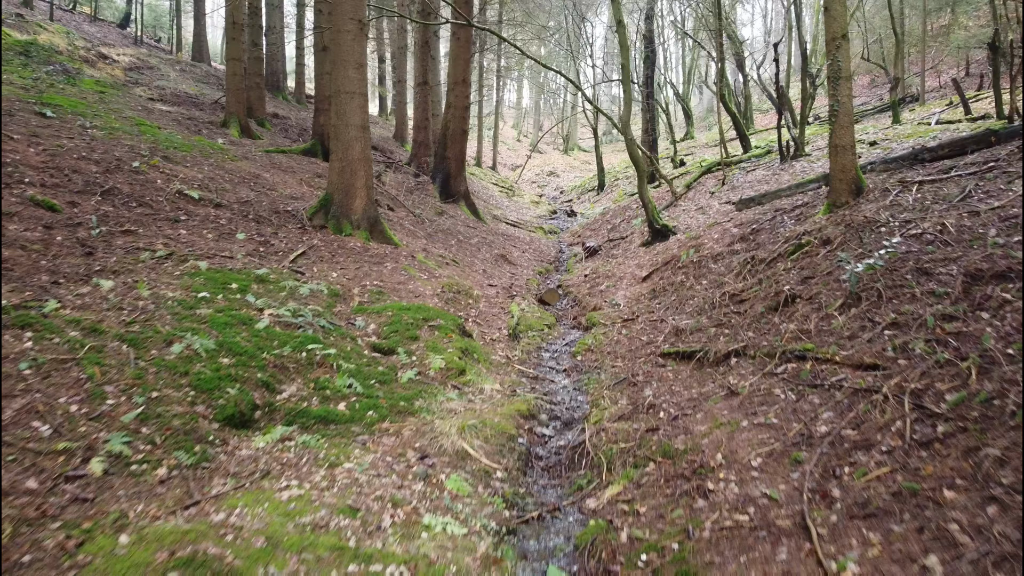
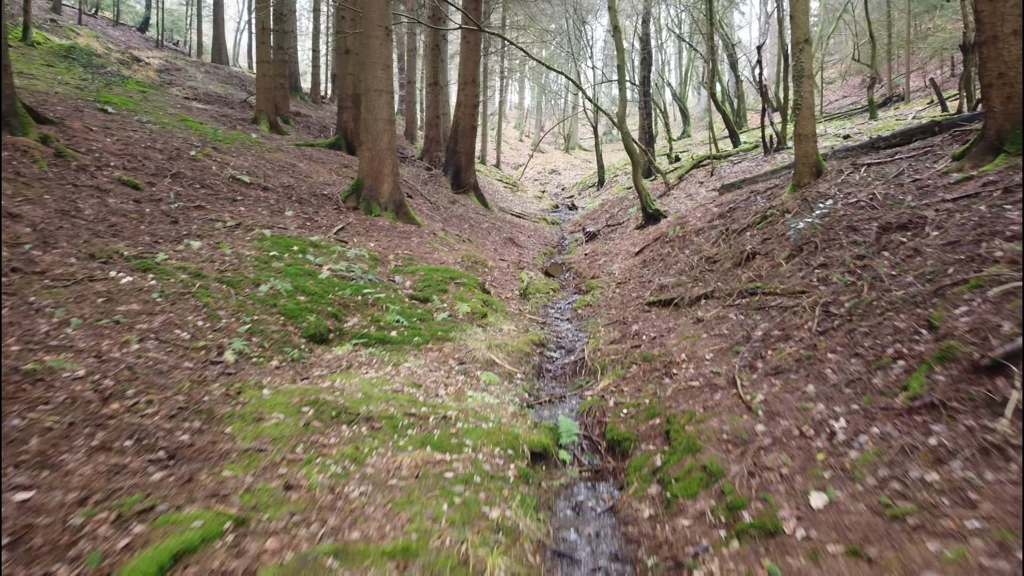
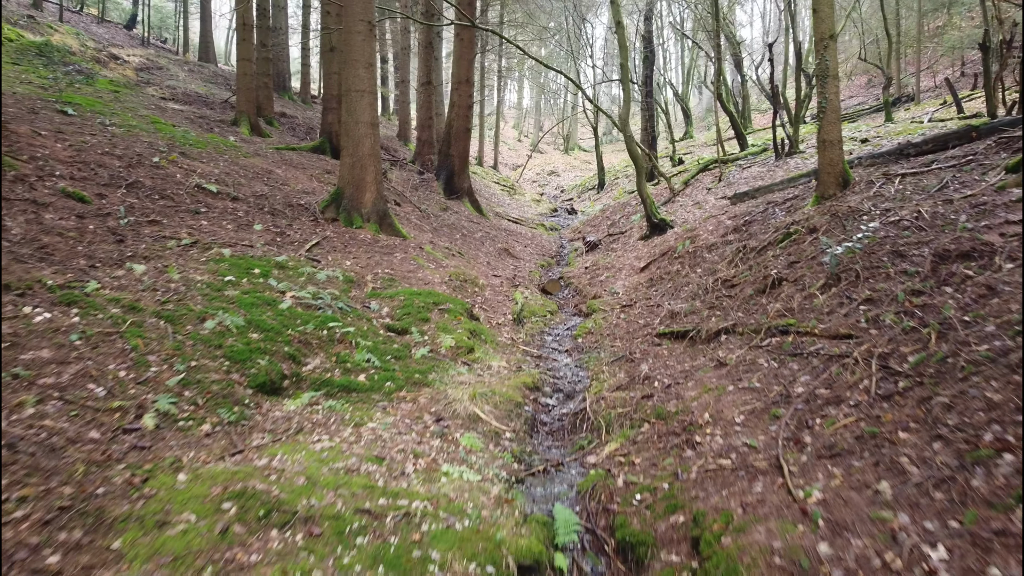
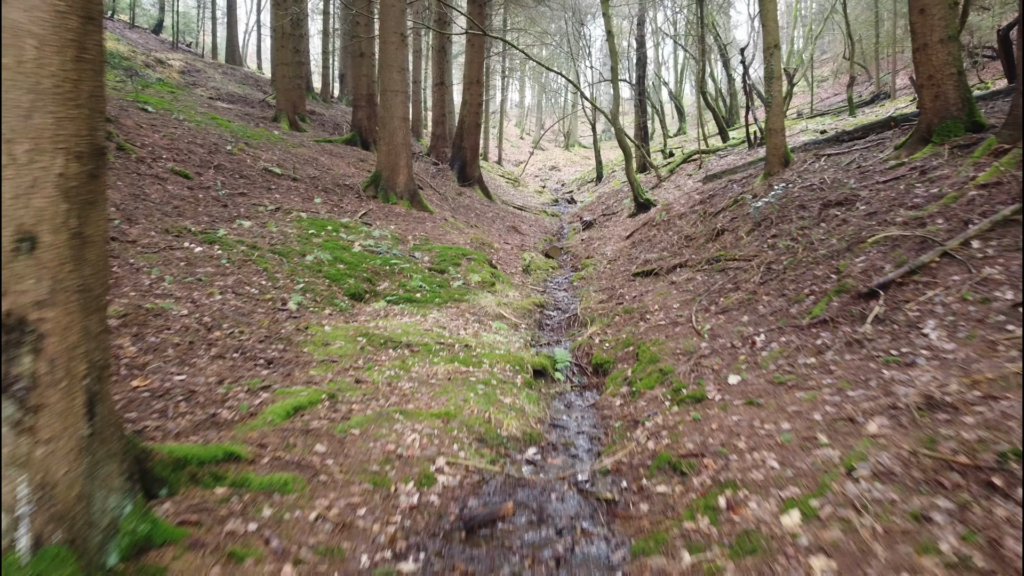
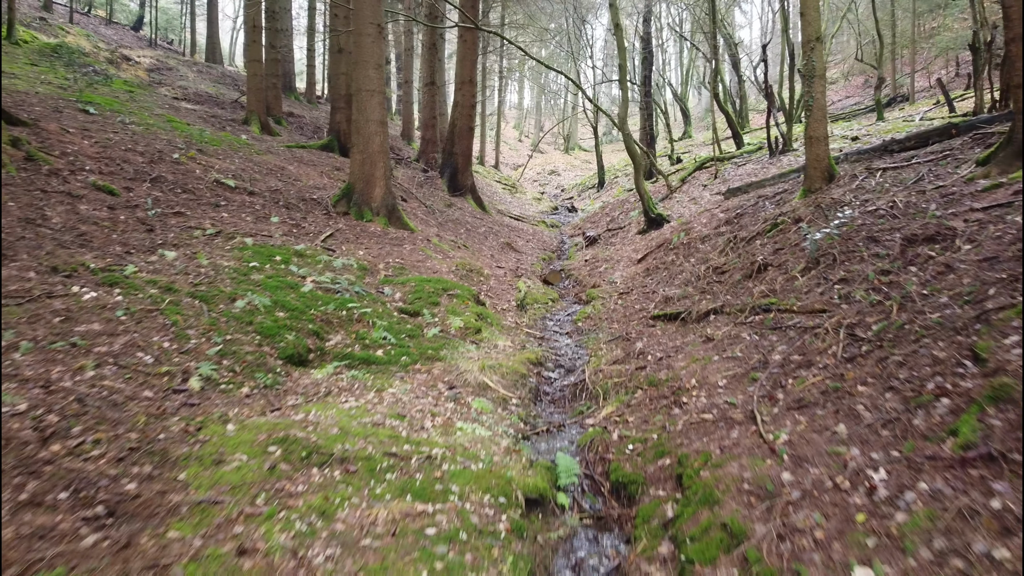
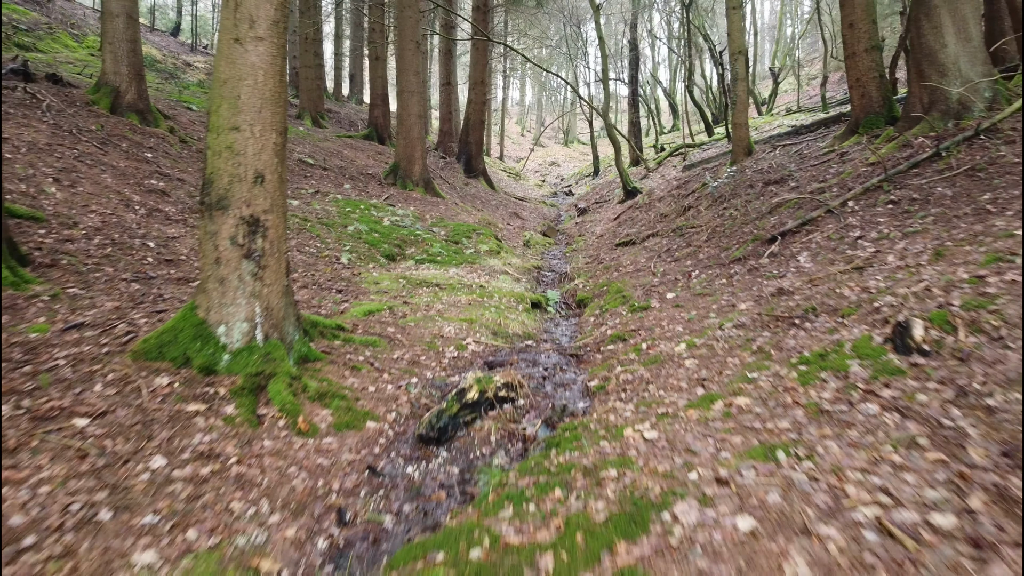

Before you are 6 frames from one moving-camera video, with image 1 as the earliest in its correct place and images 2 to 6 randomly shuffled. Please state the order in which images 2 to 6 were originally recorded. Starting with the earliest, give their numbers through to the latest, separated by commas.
3, 5, 2, 4, 6
